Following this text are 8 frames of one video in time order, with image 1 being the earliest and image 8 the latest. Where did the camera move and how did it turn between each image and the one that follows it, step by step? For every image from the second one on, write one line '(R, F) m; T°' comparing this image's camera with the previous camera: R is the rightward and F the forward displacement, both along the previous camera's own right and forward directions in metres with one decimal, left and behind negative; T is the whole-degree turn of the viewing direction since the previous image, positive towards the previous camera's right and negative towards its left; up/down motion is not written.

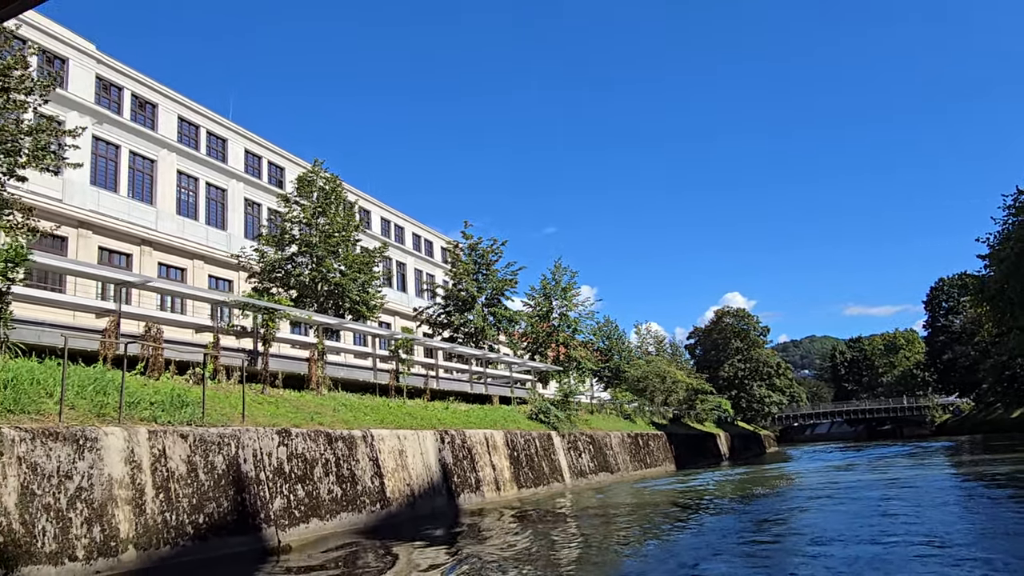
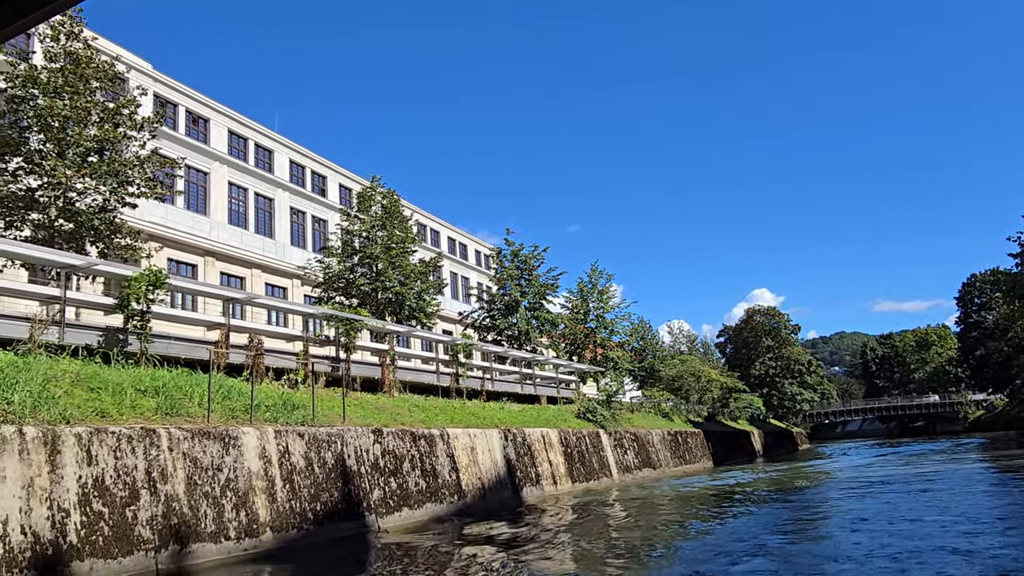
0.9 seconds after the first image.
(-1.0, -1.2) m; -2°
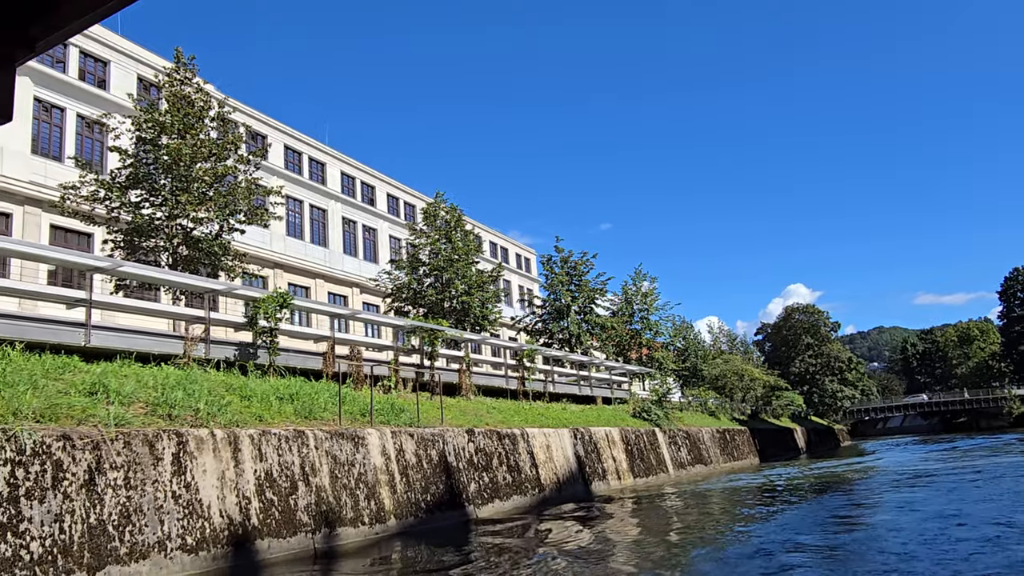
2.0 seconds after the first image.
(-1.2, -1.3) m; -3°
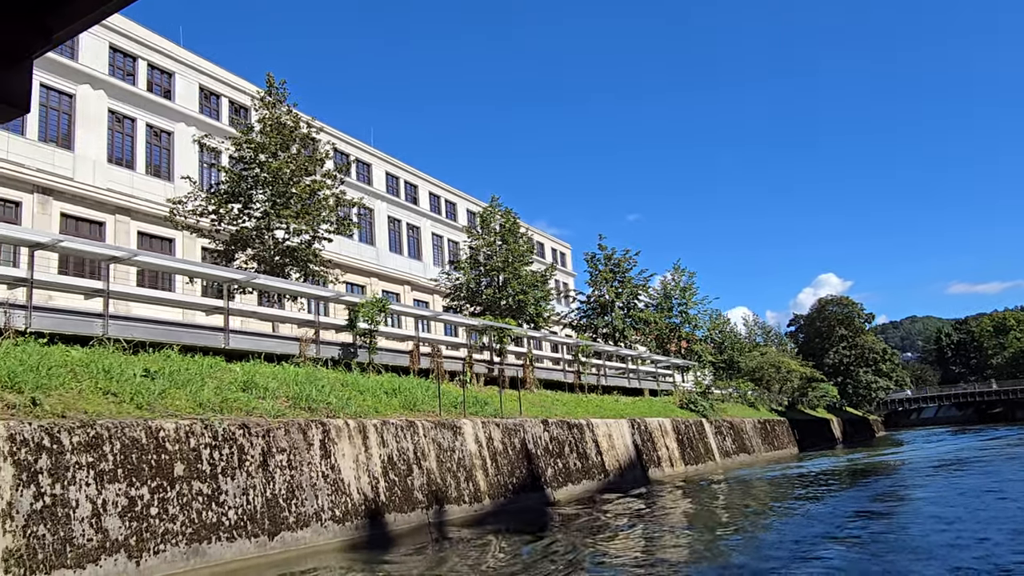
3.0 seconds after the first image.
(-1.3, -1.3) m; -2°
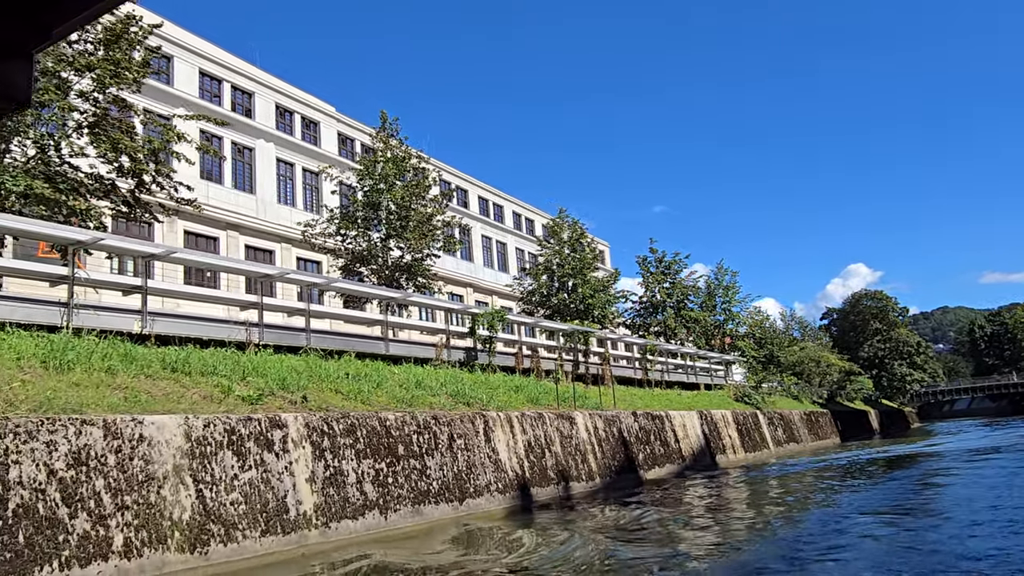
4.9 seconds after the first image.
(-2.3, -2.5) m; -2°
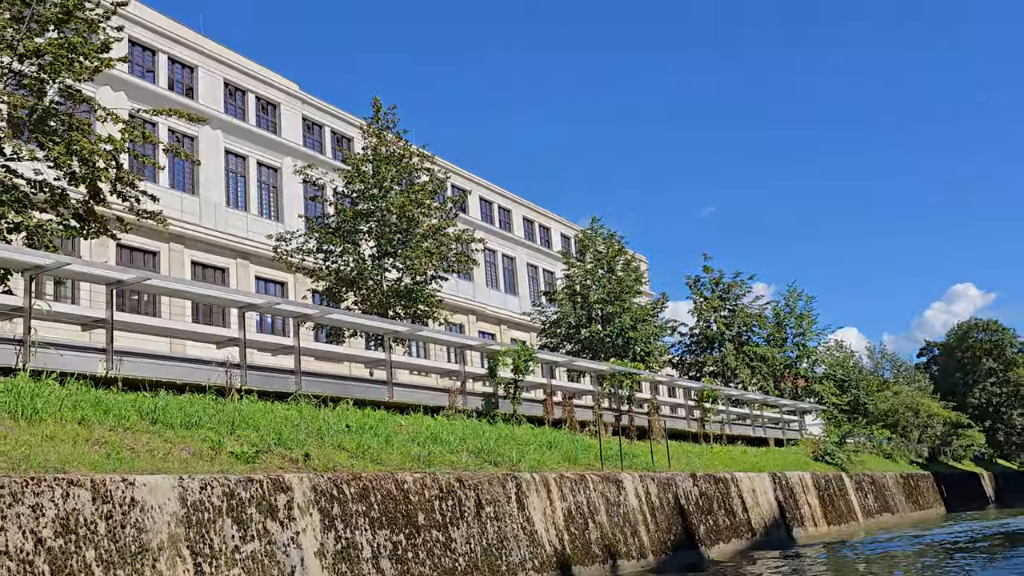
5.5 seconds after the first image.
(+0.5, +1.0) m; -7°
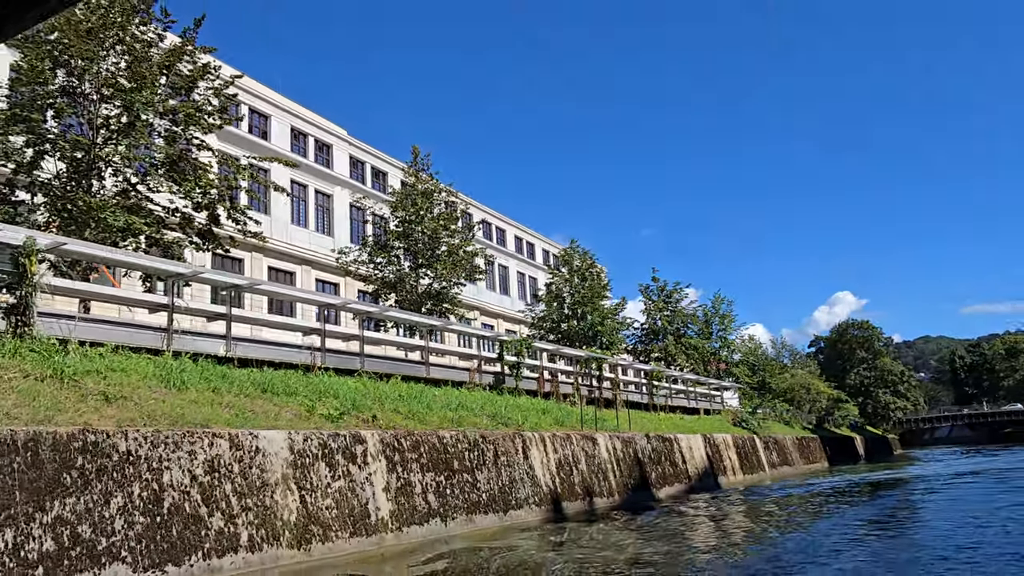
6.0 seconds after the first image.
(-2.1, -2.5) m; +8°
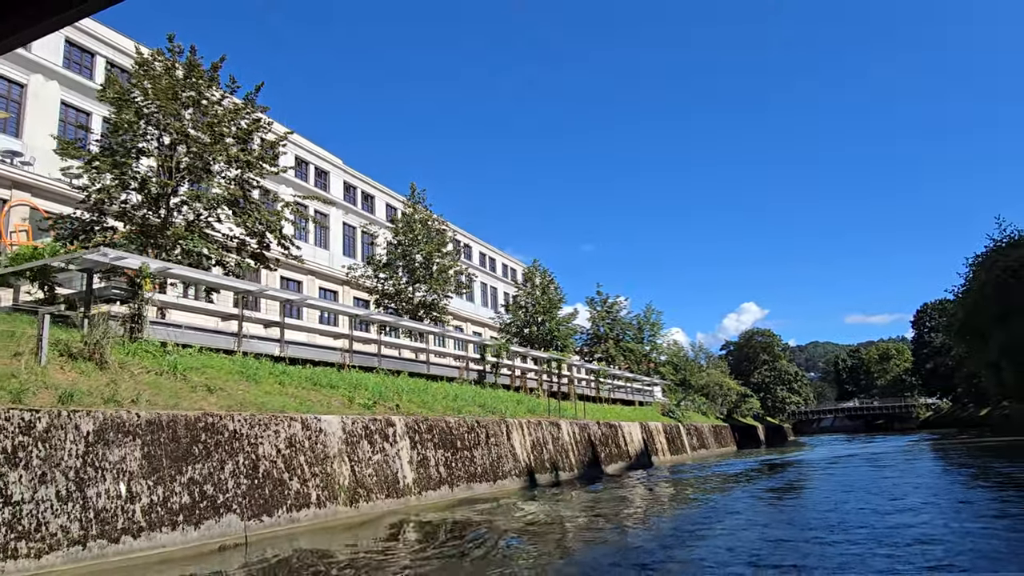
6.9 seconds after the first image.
(-2.0, -3.1) m; +8°
